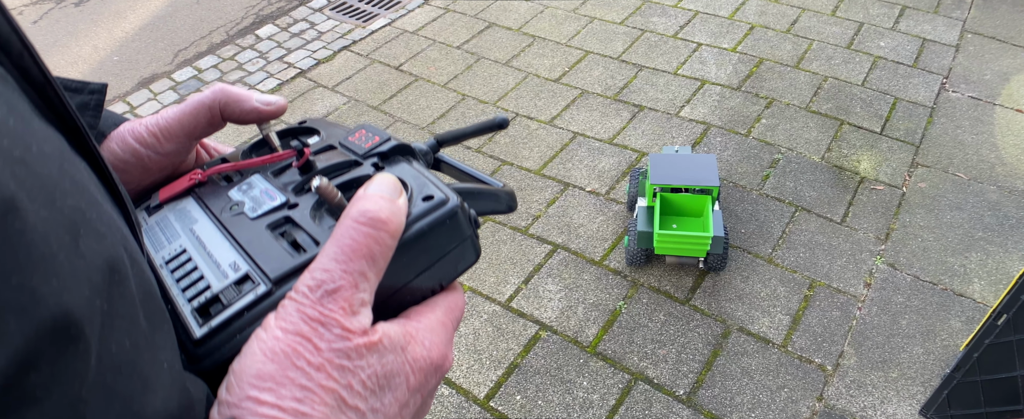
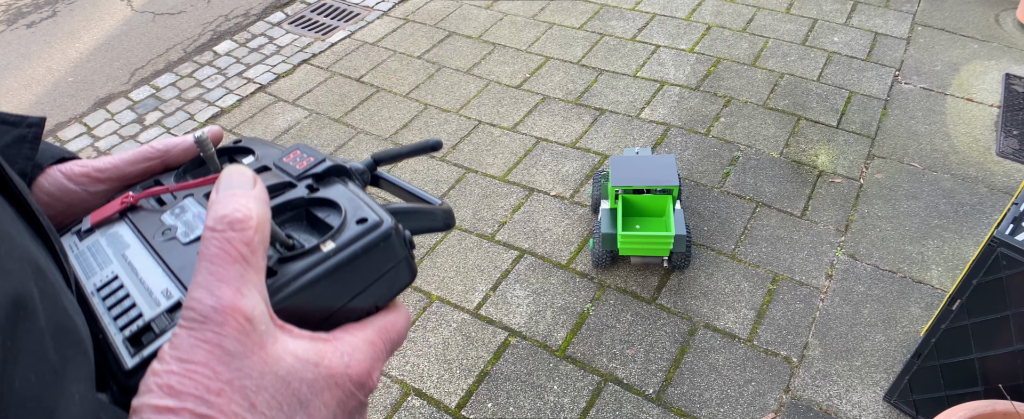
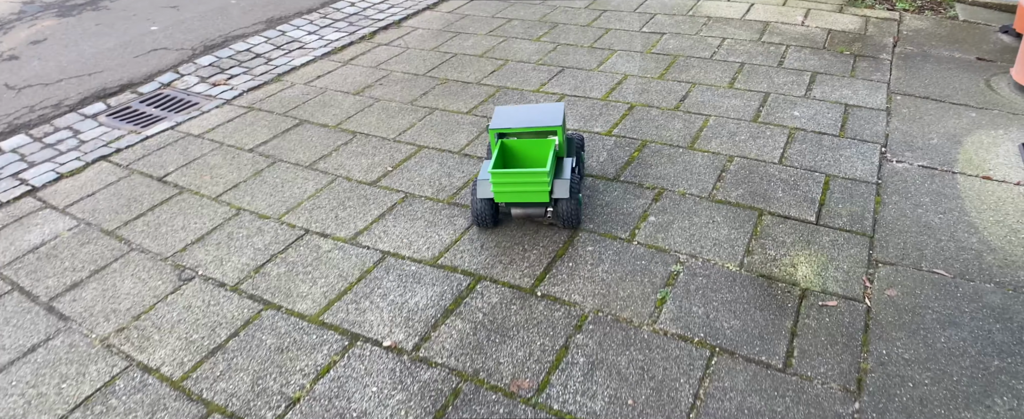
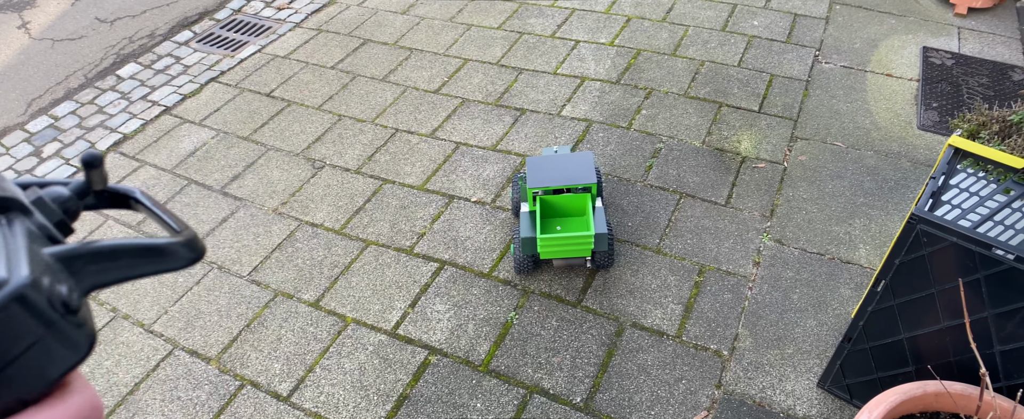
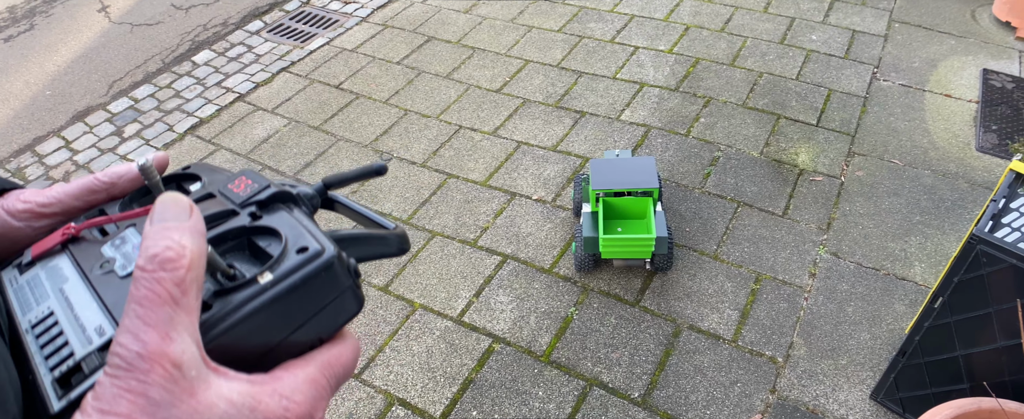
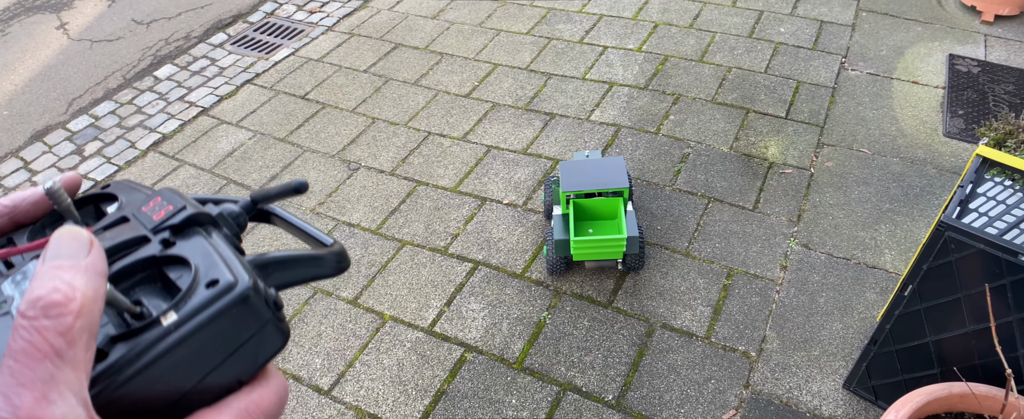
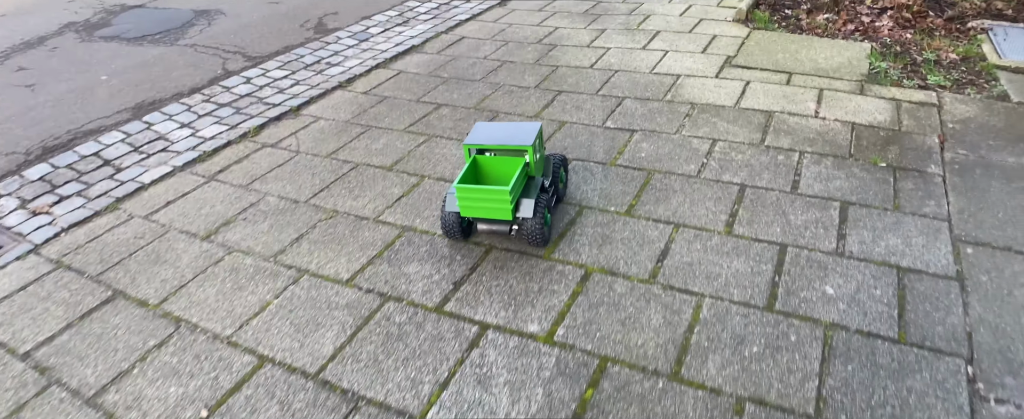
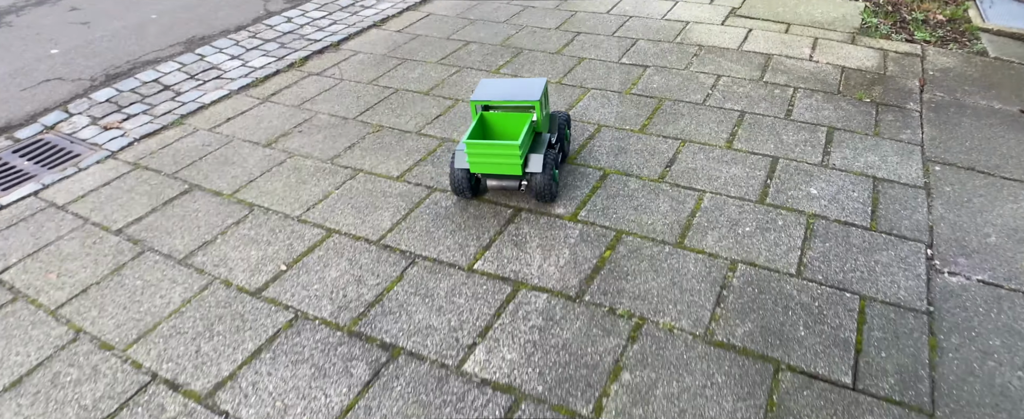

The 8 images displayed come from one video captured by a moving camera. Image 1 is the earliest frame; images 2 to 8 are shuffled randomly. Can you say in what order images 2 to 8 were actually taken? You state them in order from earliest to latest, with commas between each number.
2, 5, 6, 4, 3, 8, 7
